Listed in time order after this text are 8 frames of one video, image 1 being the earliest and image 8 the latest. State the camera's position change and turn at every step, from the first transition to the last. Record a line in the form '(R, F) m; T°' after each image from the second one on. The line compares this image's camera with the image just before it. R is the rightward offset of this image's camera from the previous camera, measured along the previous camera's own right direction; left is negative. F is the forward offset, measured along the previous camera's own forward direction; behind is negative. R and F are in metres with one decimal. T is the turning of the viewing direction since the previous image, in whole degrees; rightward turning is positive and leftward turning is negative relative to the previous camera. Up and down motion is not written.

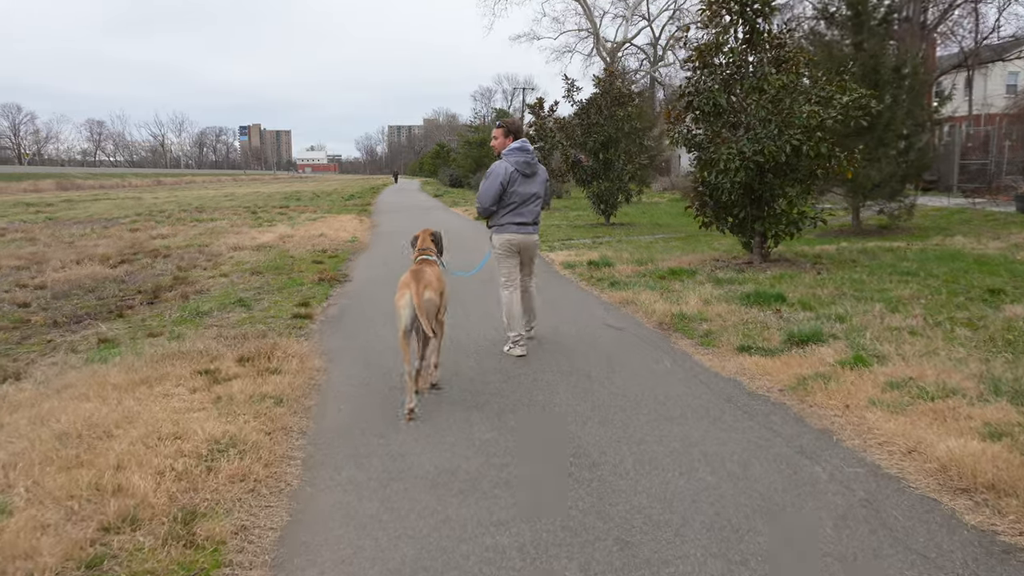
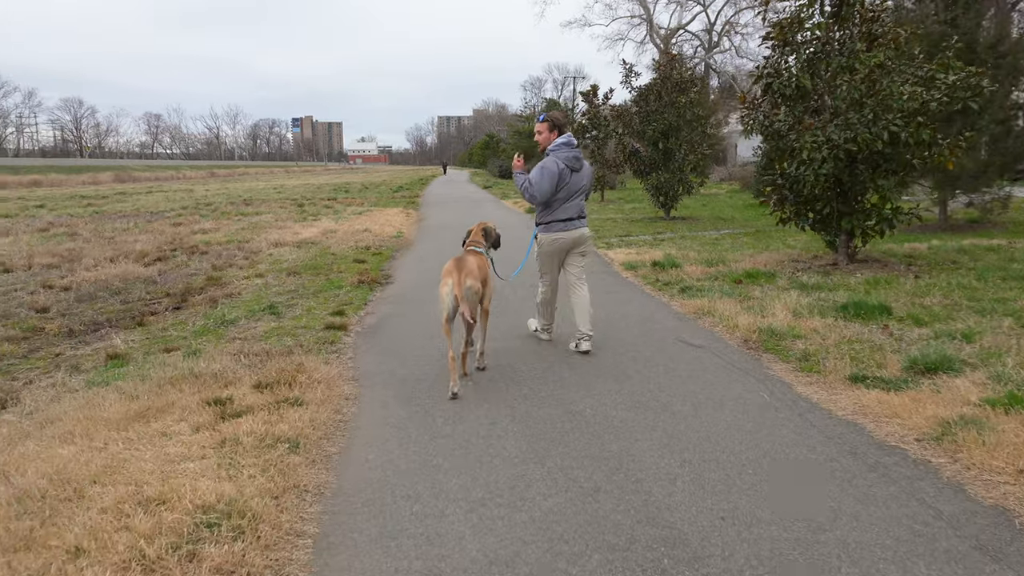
(-0.1, +0.9) m; -3°
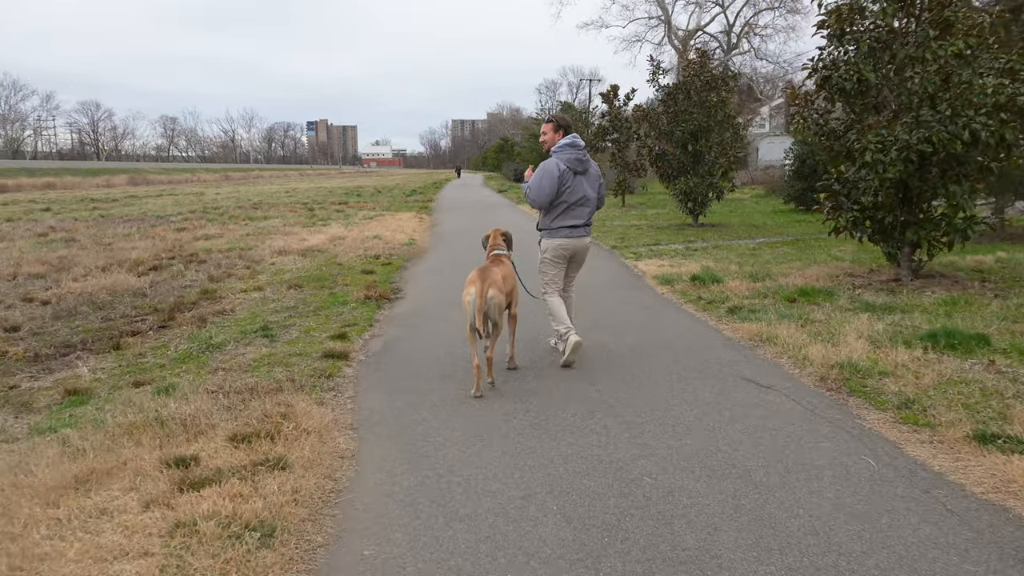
(-0.1, +1.0) m; -1°
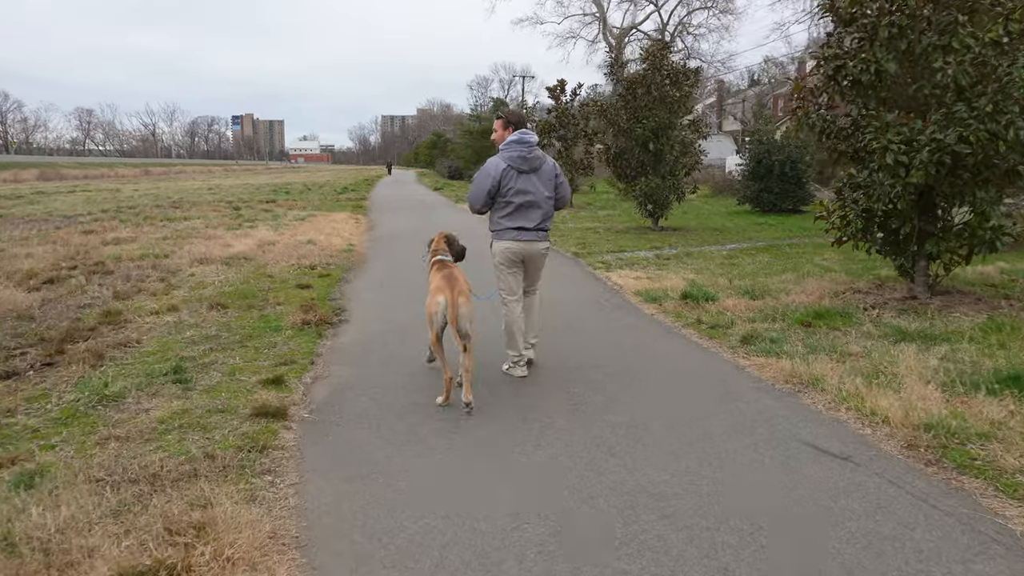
(-0.3, +1.3) m; +5°
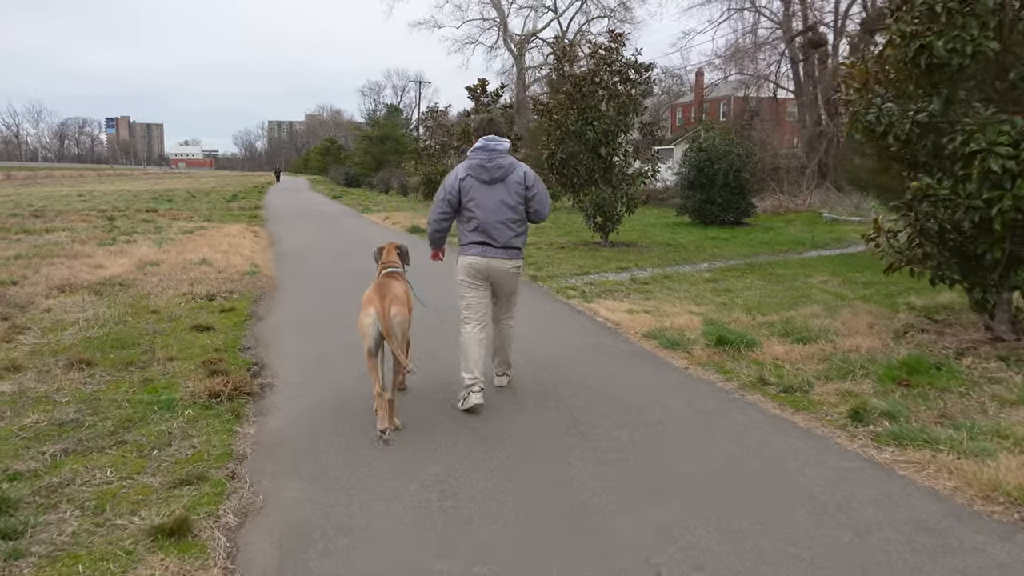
(-0.6, +2.0) m; +7°
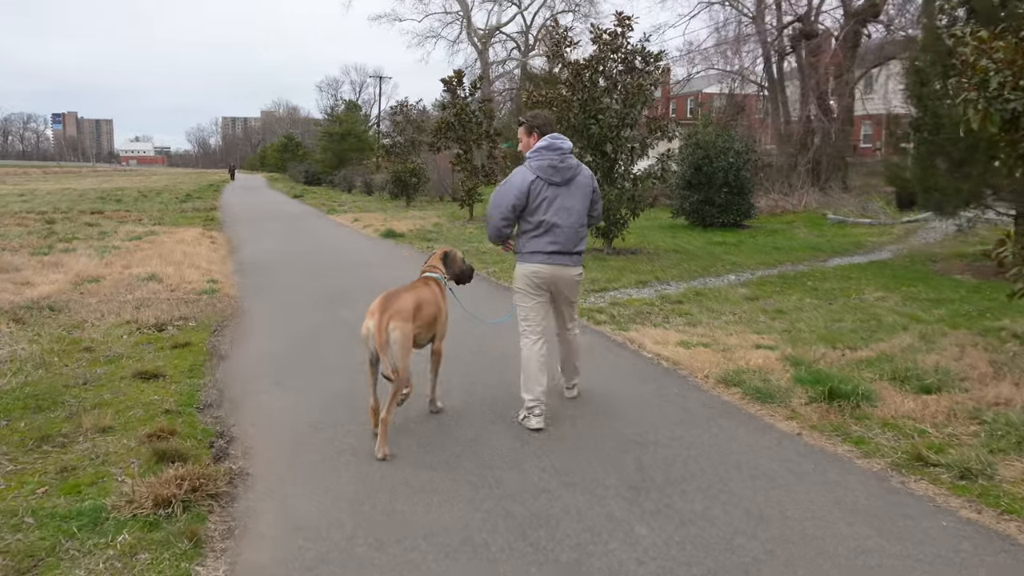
(-0.5, +1.4) m; +3°
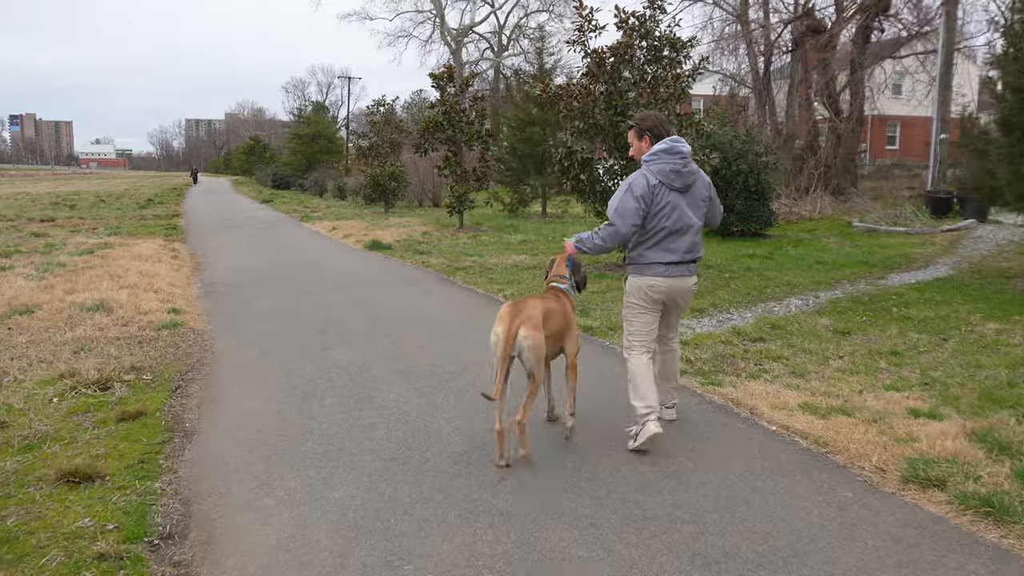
(-0.6, +1.6) m; +2°
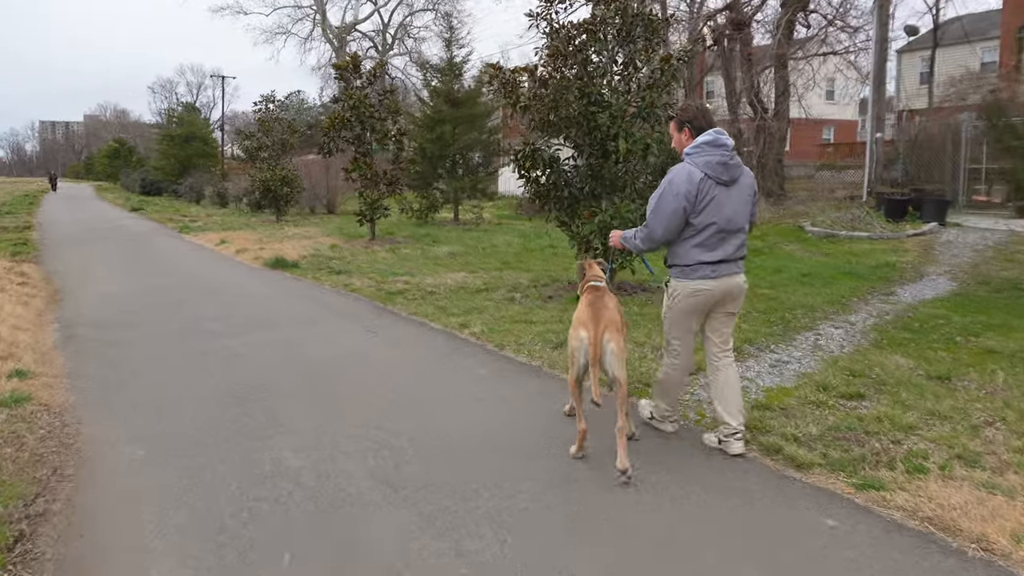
(-0.7, +2.0) m; +8°
